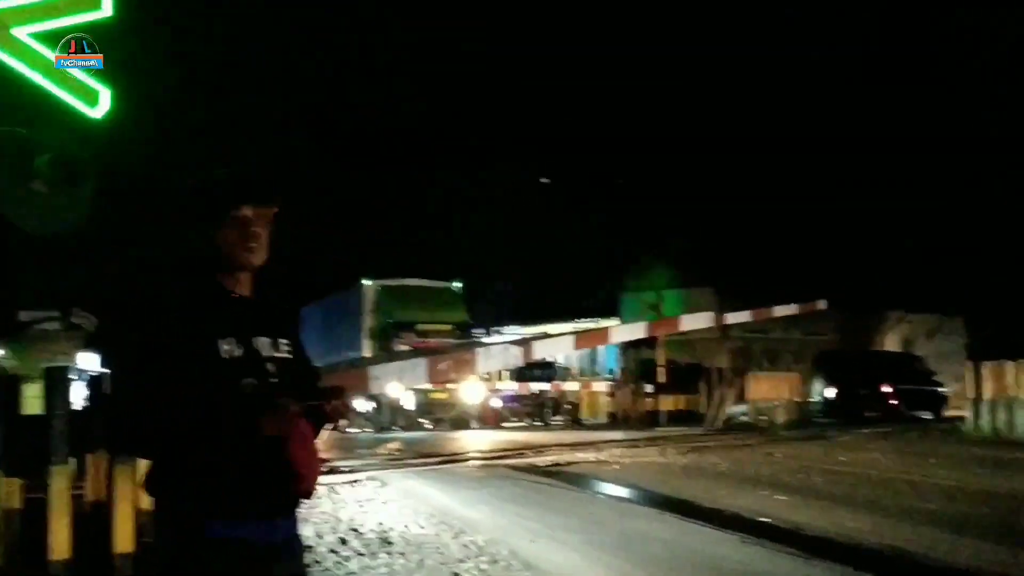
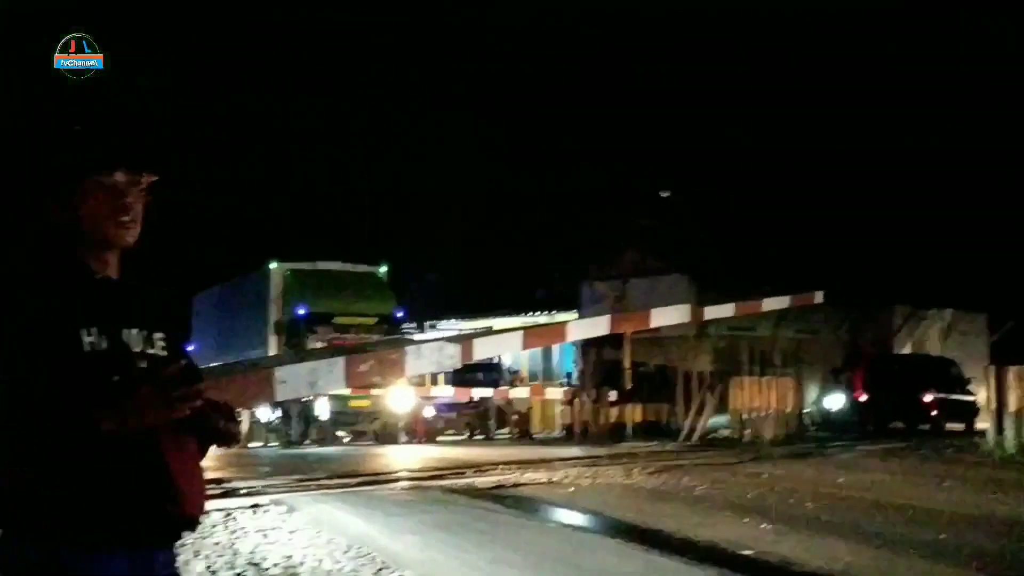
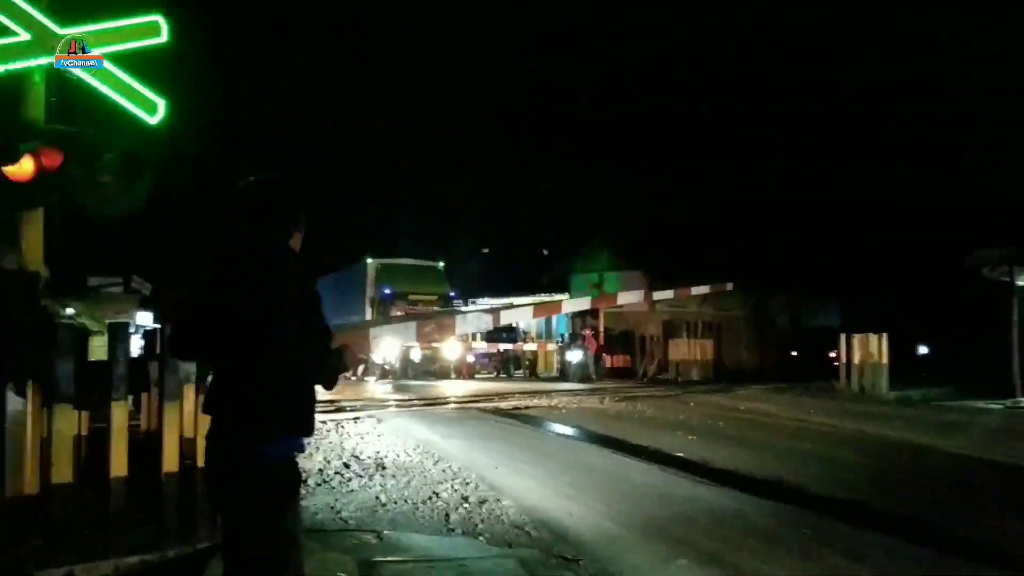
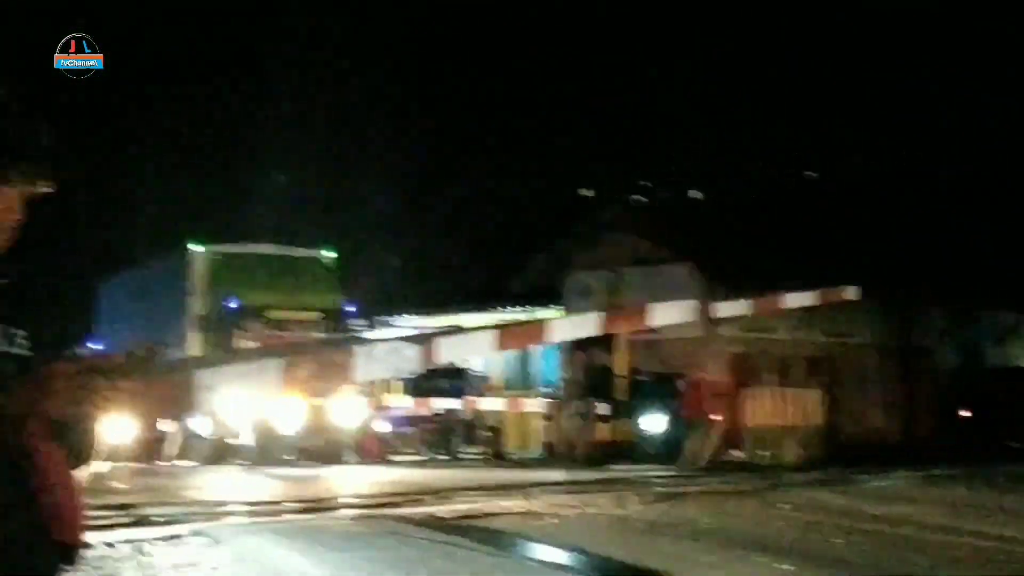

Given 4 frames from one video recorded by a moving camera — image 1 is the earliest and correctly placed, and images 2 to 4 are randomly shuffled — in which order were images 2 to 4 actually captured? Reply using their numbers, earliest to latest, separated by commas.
2, 4, 3
